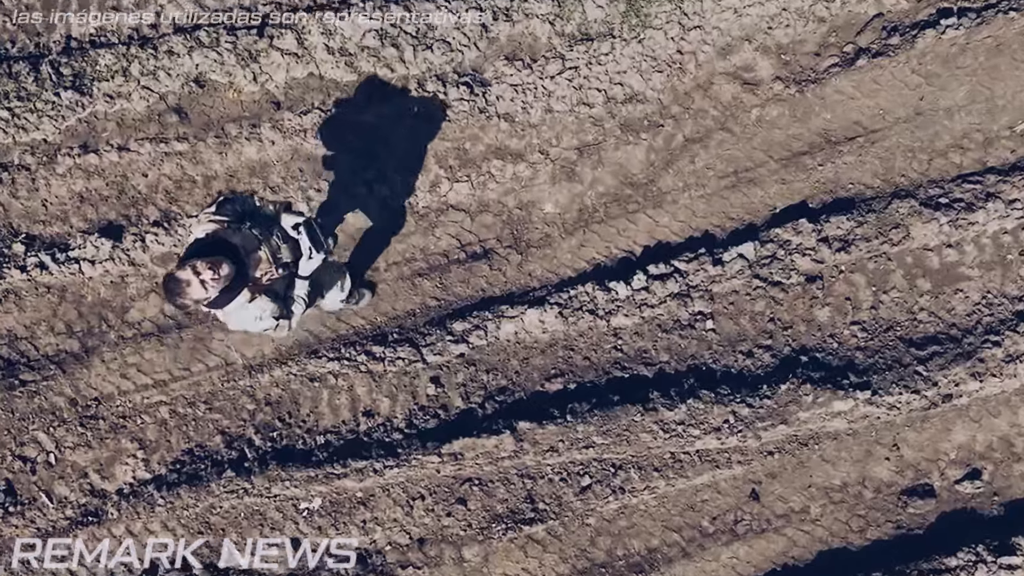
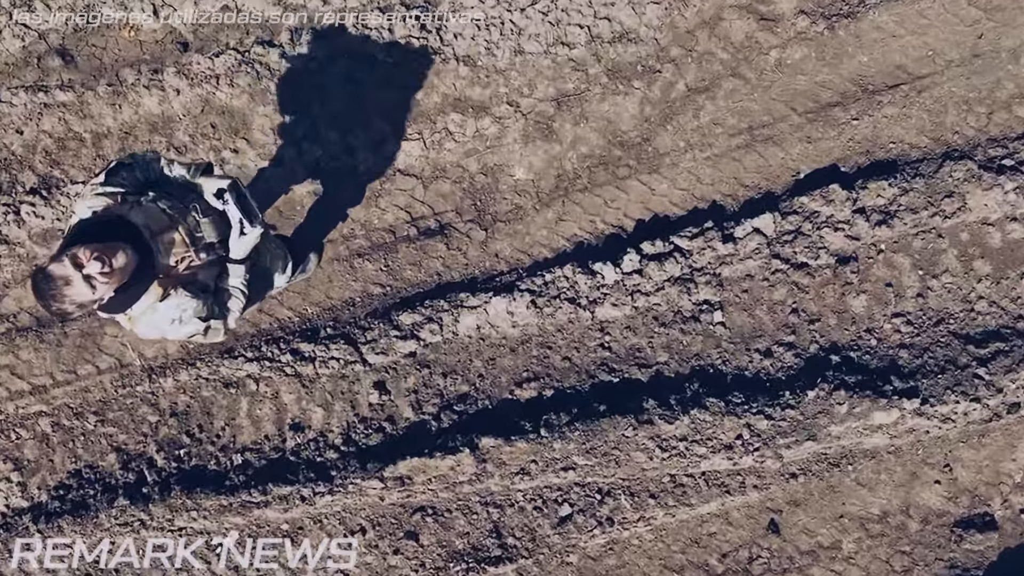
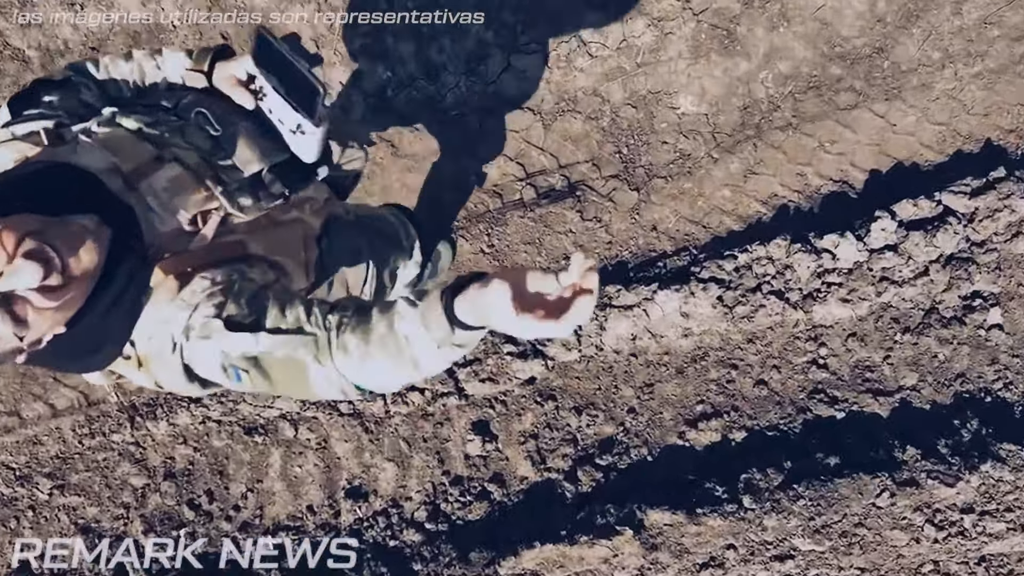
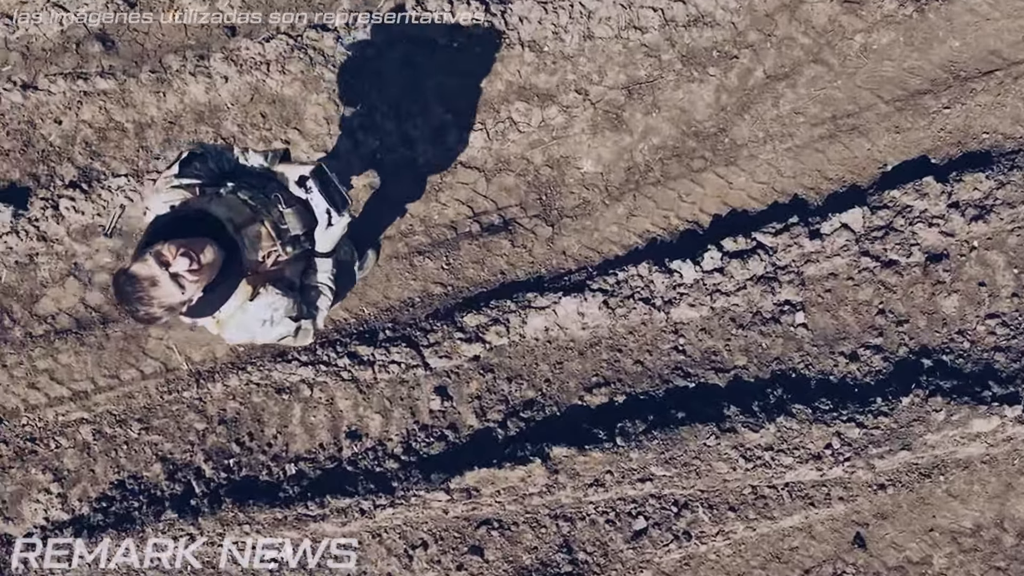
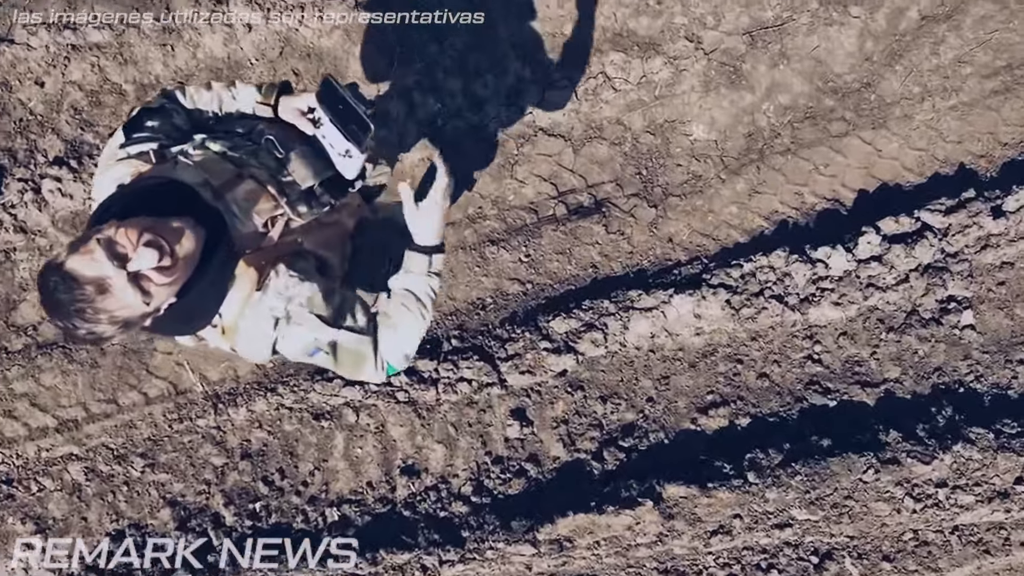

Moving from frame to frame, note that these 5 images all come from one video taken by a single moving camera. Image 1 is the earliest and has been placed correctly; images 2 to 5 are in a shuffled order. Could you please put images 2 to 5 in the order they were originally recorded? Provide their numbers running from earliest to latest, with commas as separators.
2, 4, 5, 3
